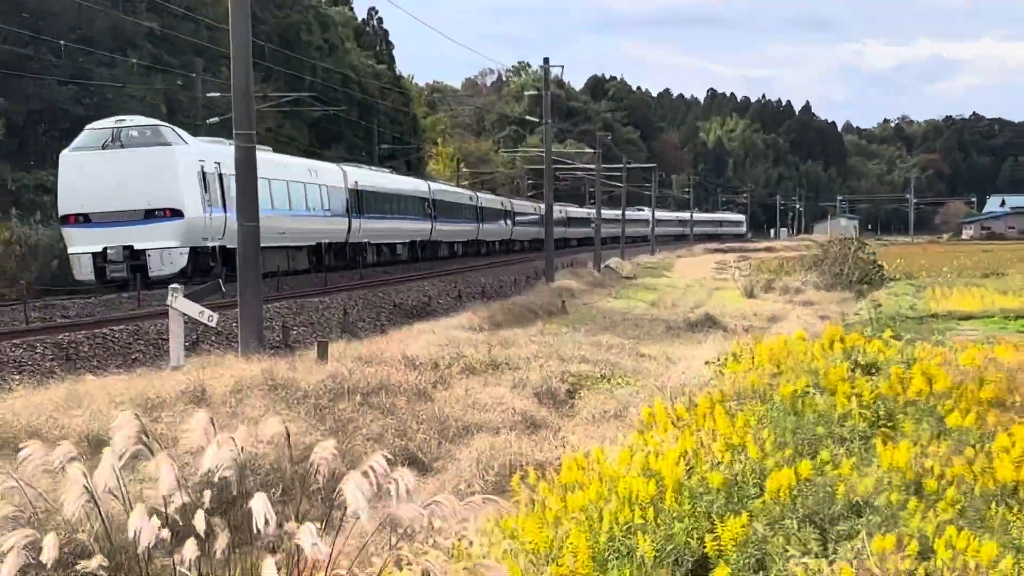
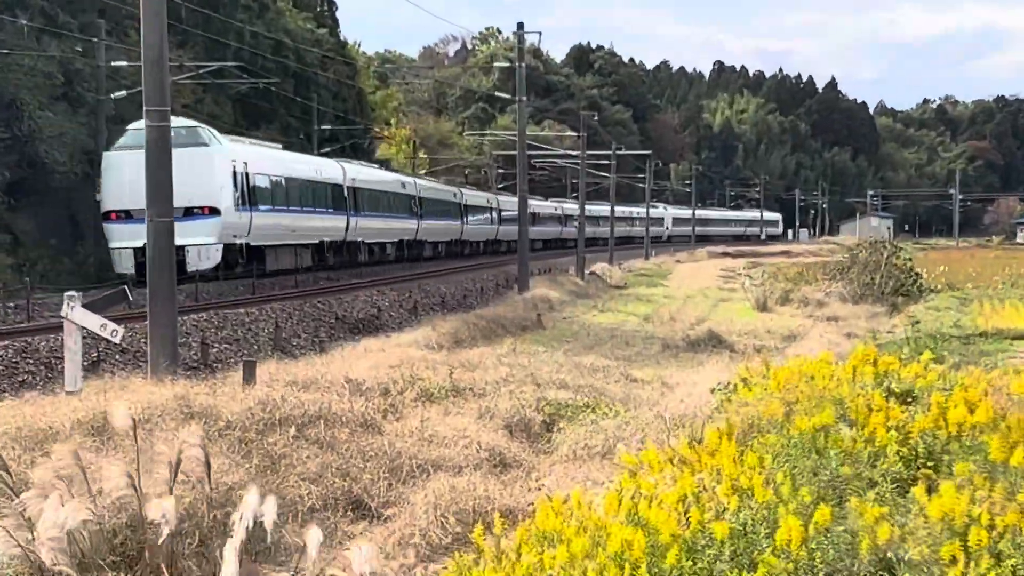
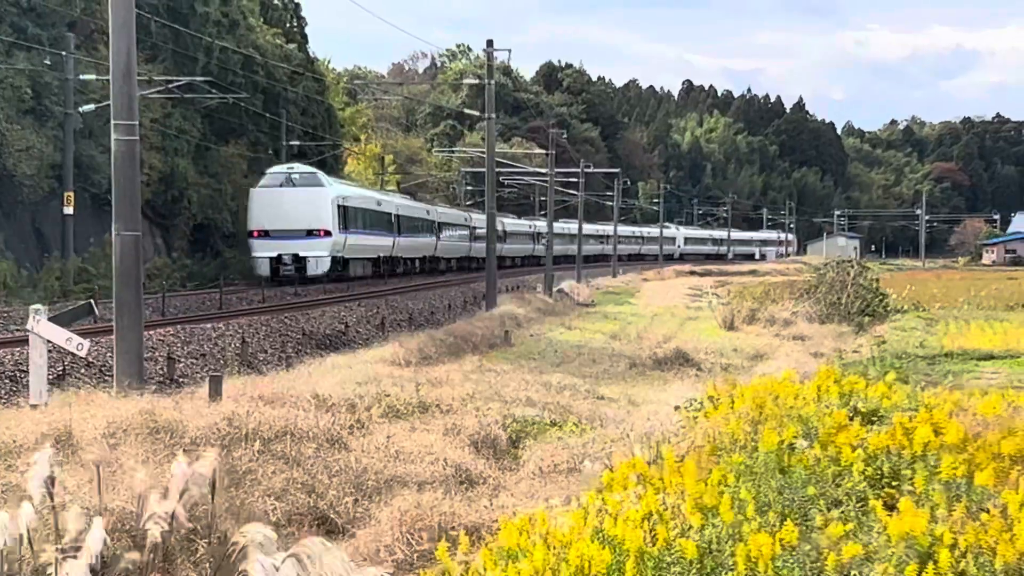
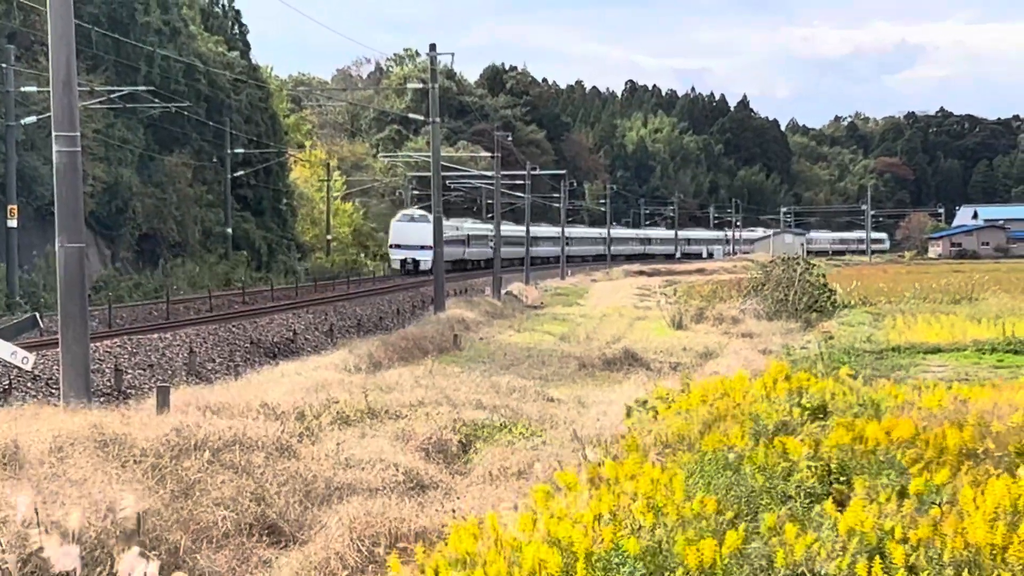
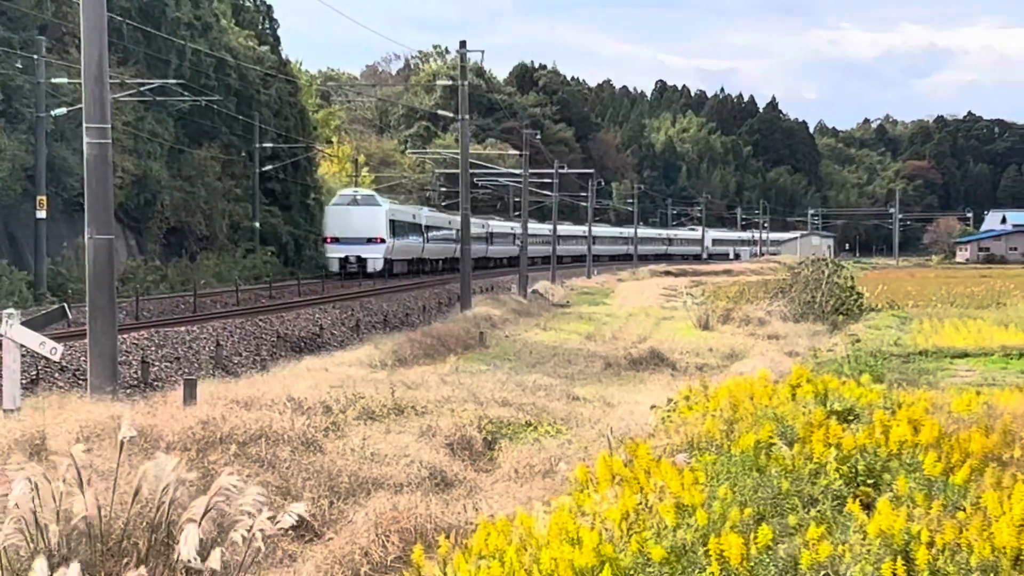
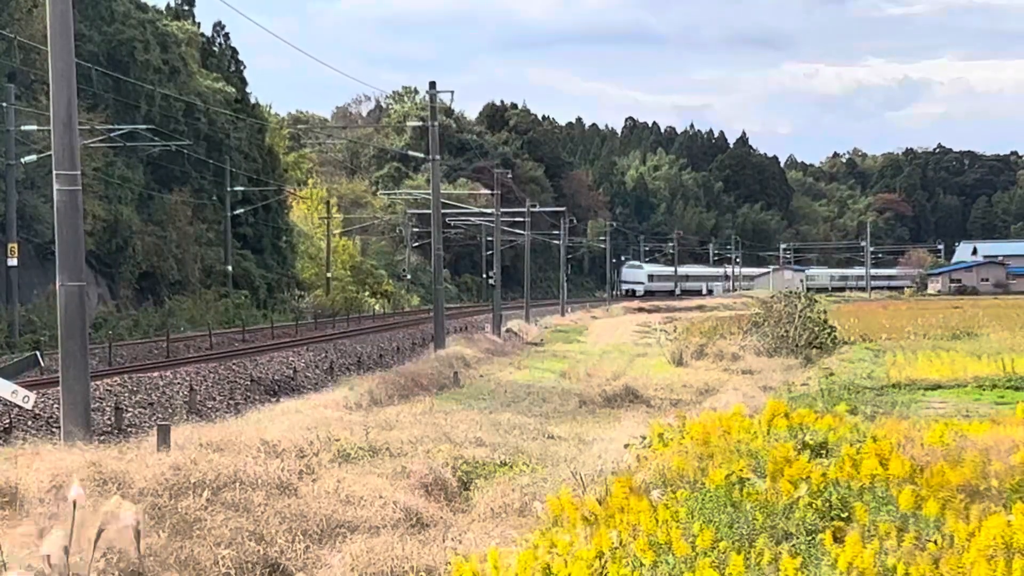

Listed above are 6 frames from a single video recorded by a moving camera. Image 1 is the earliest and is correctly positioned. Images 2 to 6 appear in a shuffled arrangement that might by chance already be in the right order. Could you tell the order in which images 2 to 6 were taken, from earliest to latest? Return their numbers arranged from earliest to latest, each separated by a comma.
2, 3, 5, 4, 6
